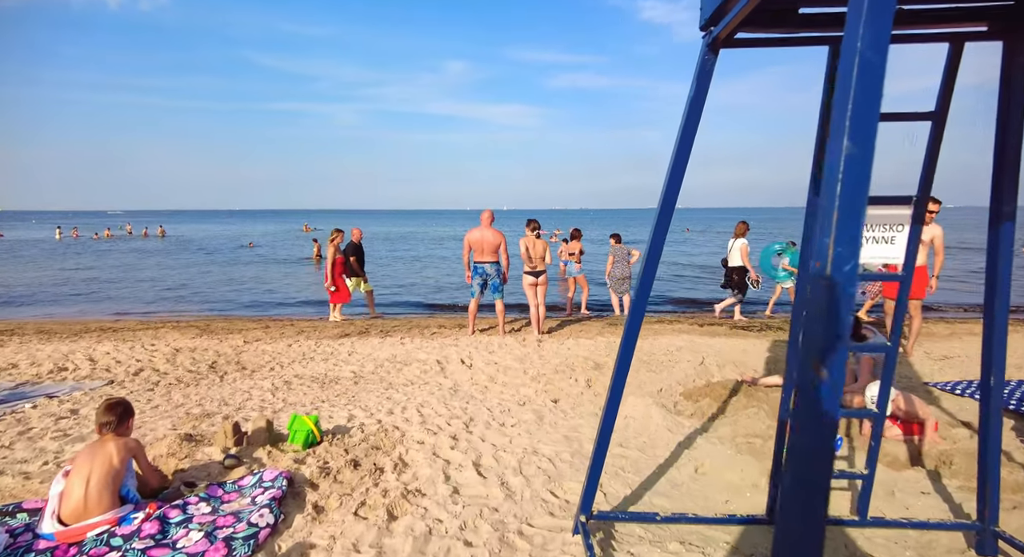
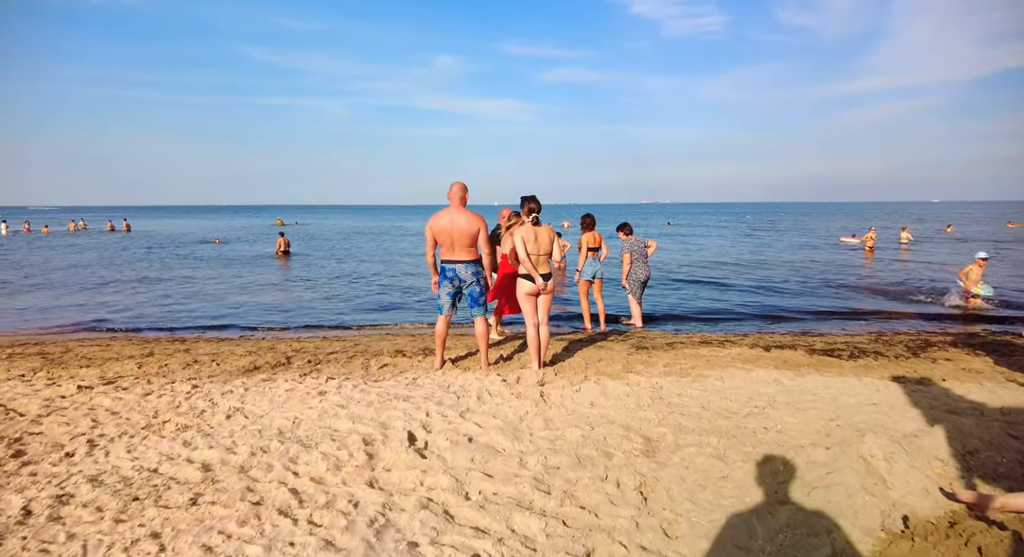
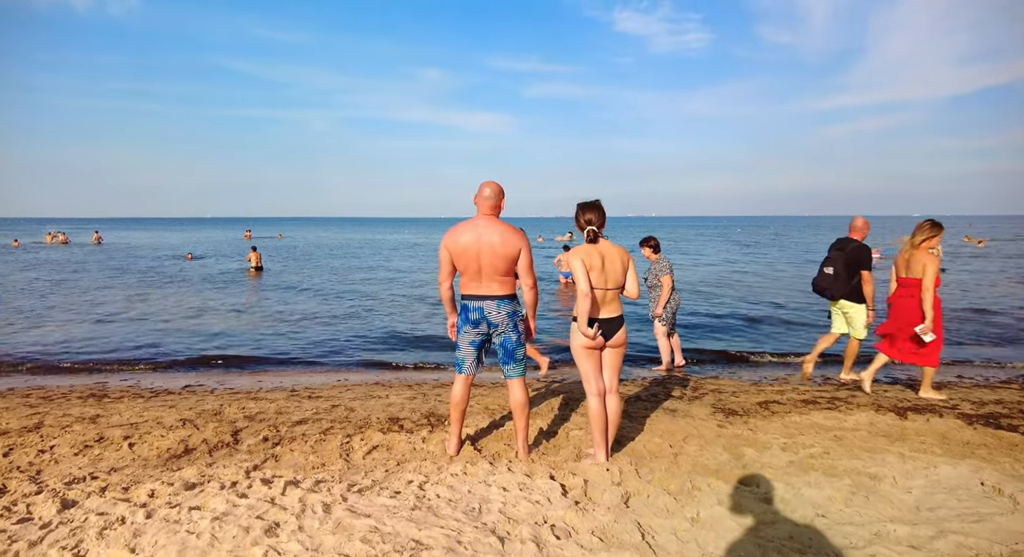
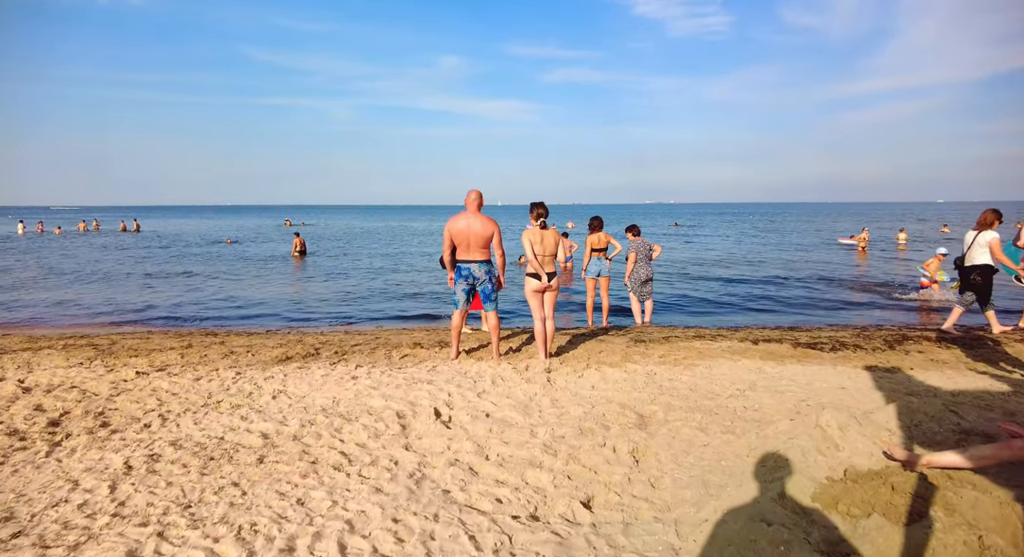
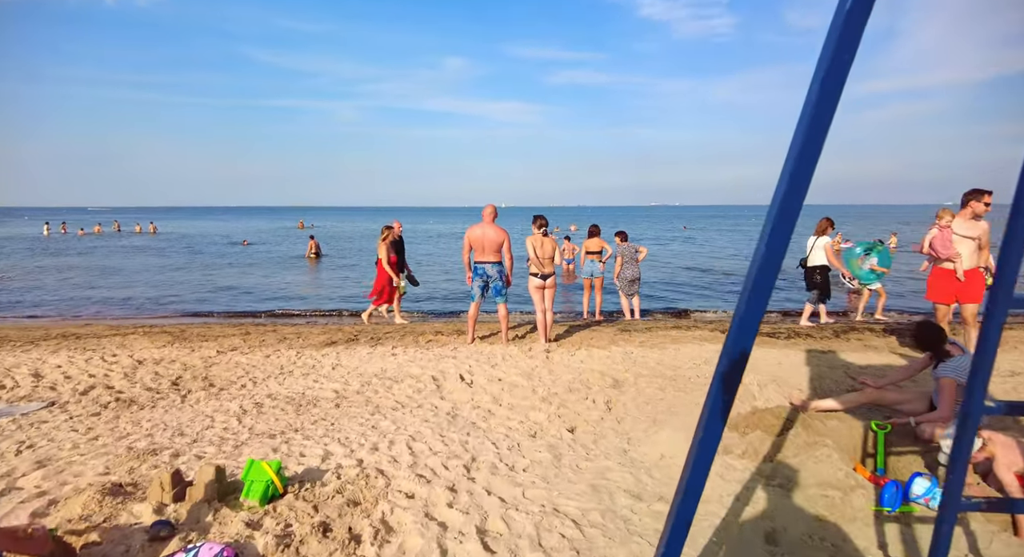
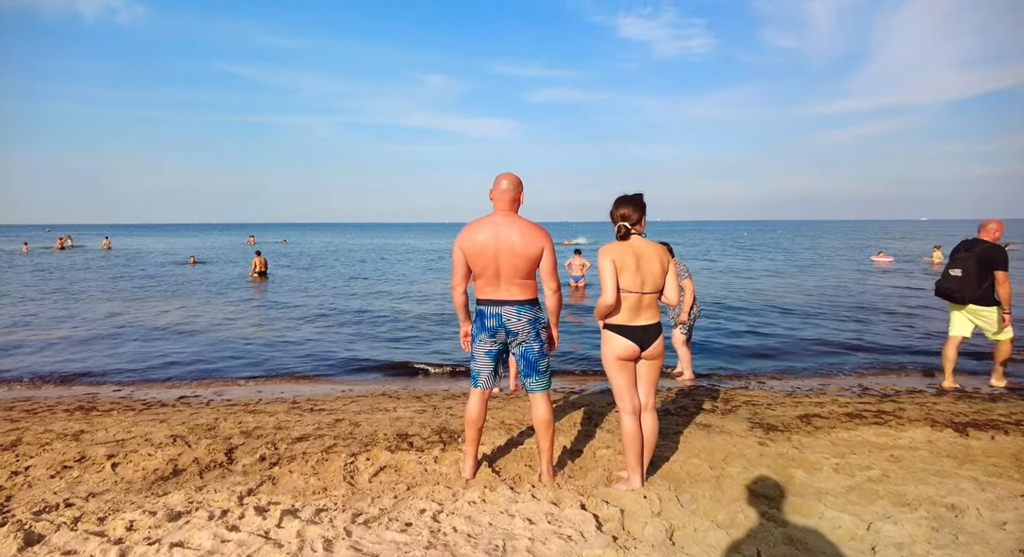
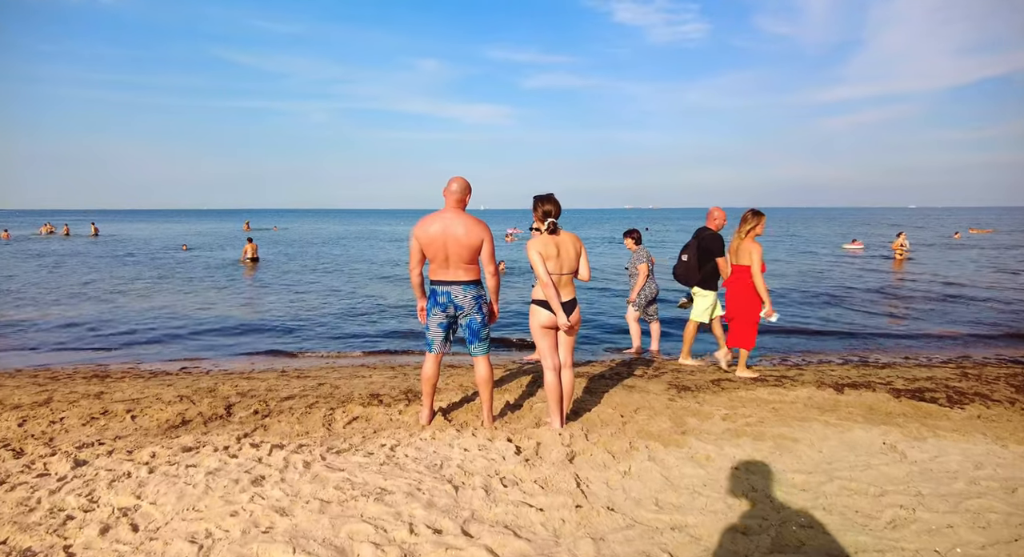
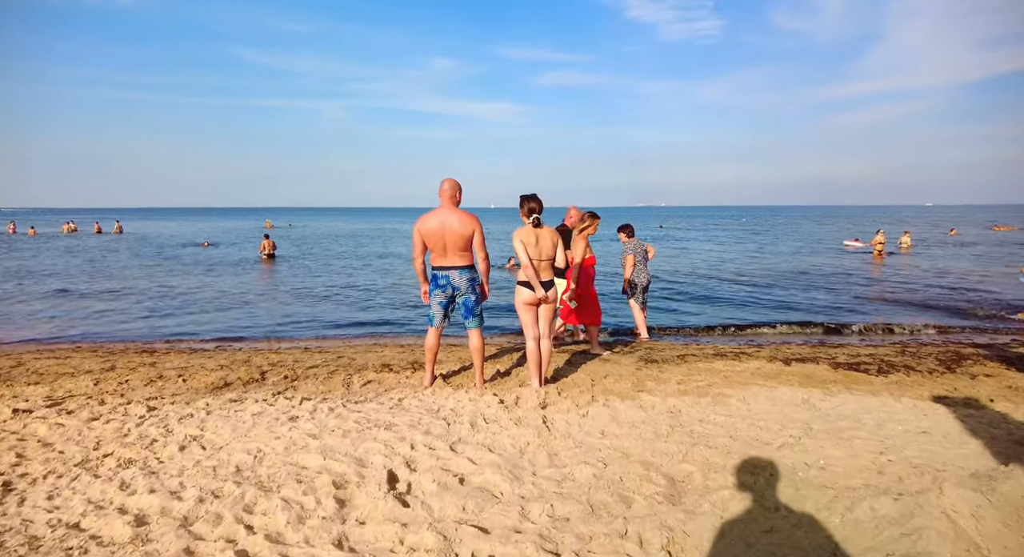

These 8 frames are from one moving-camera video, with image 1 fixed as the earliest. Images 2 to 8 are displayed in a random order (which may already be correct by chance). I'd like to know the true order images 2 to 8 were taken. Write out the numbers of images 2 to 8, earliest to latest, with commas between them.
5, 4, 2, 8, 7, 3, 6
